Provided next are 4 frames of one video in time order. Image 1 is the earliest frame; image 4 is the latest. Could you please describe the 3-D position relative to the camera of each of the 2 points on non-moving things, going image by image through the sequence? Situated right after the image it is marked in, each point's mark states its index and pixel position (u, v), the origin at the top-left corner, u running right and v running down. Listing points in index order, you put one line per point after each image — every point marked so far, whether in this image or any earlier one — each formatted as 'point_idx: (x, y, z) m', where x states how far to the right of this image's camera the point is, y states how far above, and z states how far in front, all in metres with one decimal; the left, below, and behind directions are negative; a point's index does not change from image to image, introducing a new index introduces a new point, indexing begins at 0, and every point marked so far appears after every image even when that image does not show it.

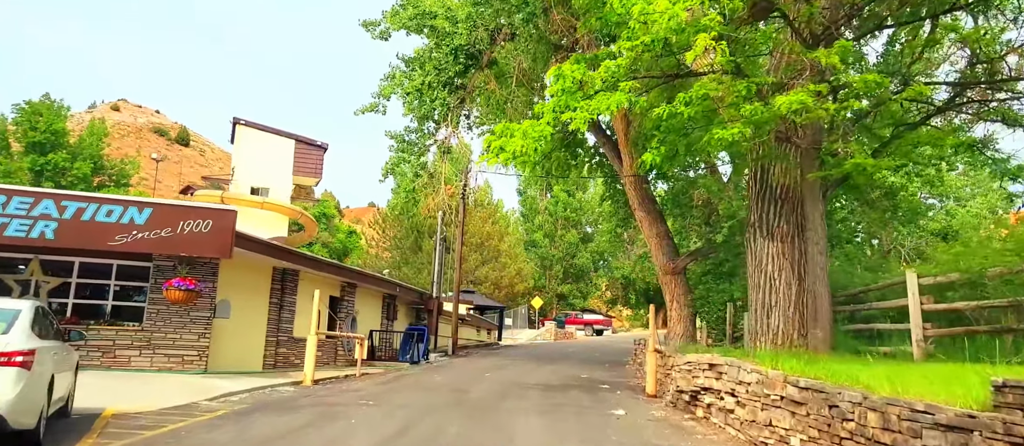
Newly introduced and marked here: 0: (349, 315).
0: (-4.0, -2.2, +16.1) m
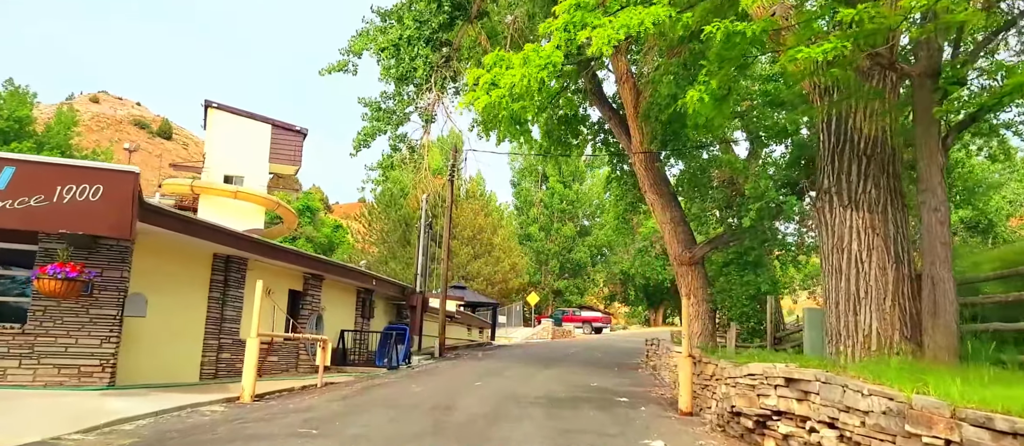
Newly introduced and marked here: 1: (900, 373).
0: (-4.1, -1.8, +13.6) m
1: (+2.9, -1.1, +5.0) m
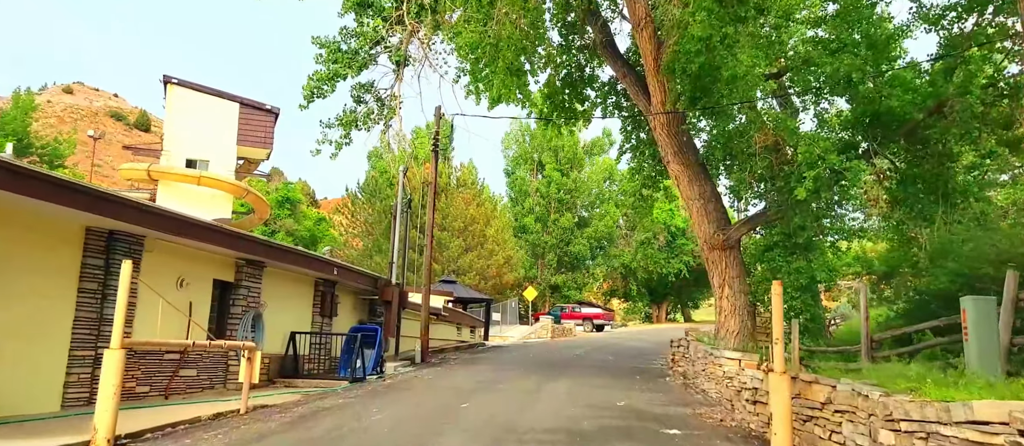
0: (-4.1, -1.4, +10.5) m
1: (+3.0, -0.7, +1.9) m
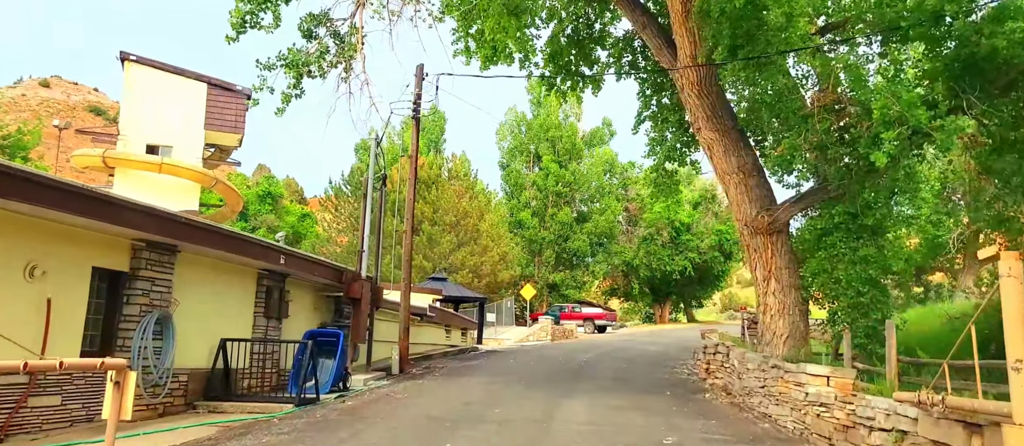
0: (-4.1, -1.0, +7.7) m
1: (+3.0, -0.3, -0.8) m
